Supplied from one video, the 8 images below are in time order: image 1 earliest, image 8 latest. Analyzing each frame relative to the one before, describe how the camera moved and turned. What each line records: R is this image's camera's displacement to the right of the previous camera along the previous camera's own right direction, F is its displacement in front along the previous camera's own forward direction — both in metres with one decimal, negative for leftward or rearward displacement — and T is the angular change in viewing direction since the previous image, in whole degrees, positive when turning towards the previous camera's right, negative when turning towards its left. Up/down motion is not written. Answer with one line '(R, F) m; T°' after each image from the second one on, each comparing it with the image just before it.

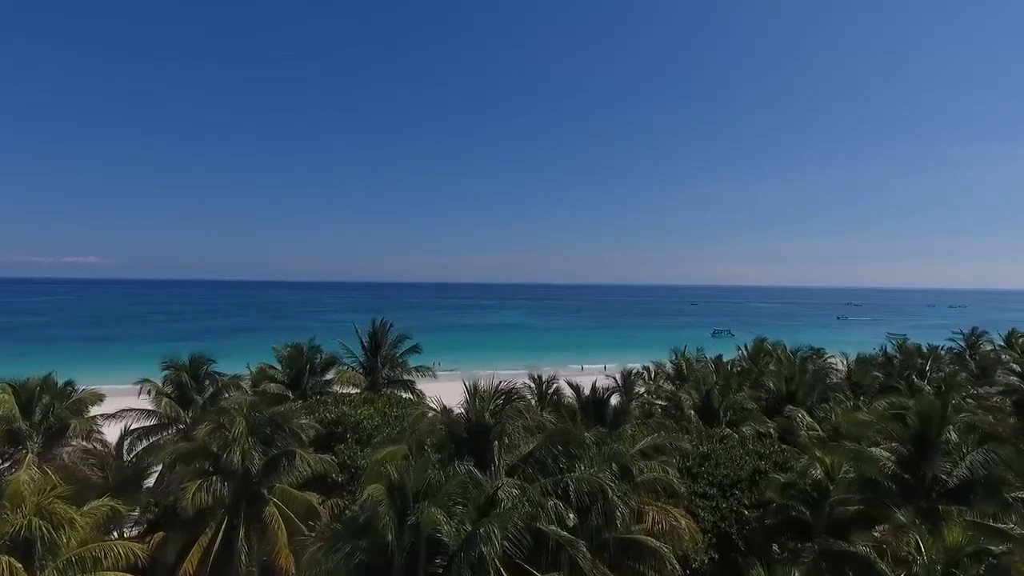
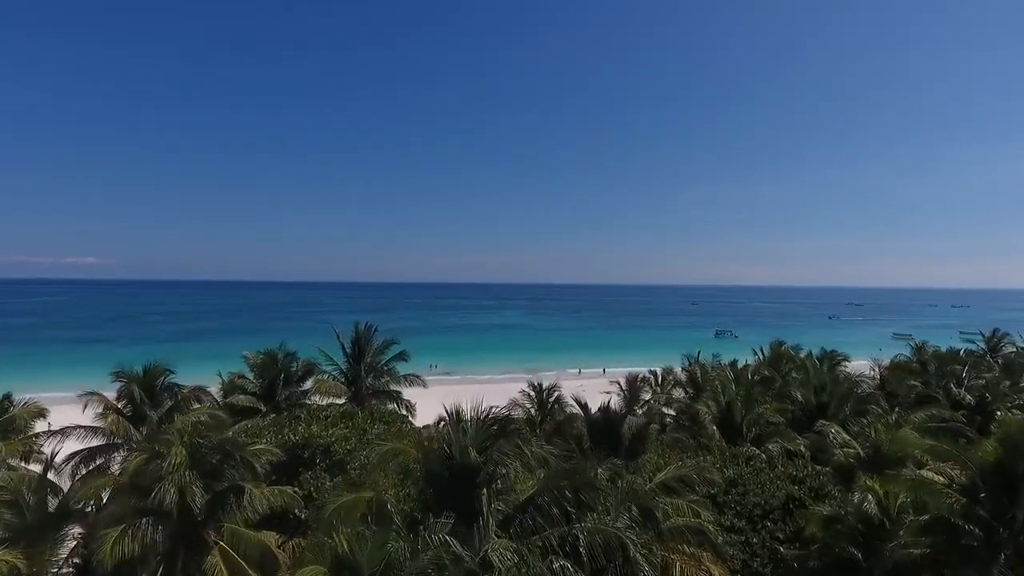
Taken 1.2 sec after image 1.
(+0.1, +1.8) m; 0°
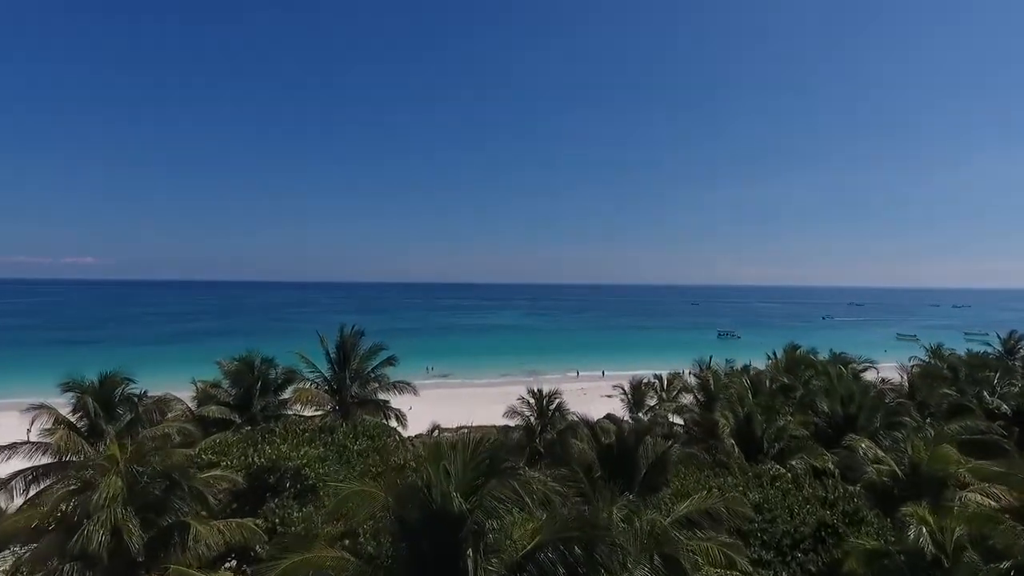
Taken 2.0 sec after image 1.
(+0.1, +1.4) m; 0°
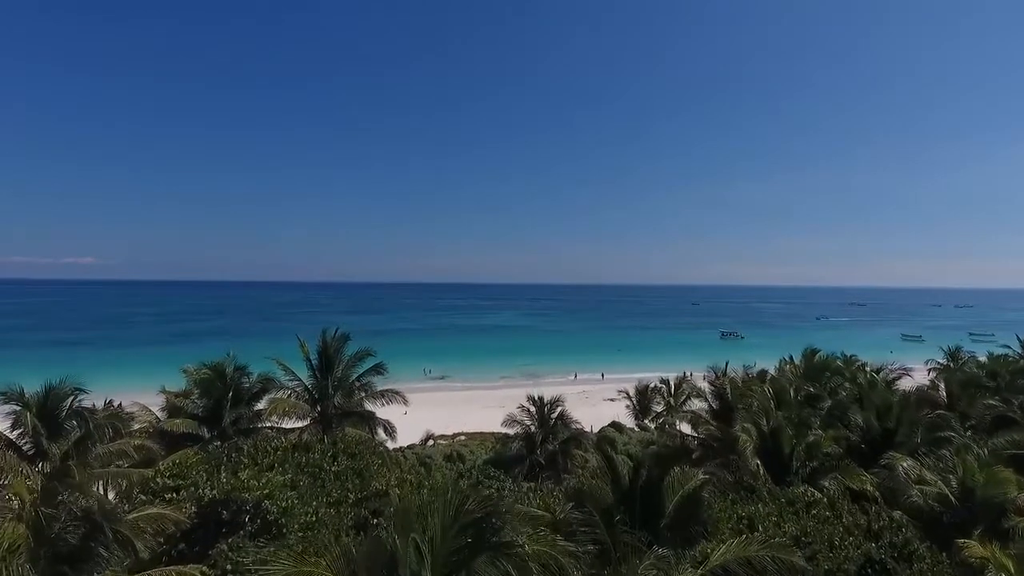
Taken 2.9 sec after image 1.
(0.0, +1.5) m; 0°
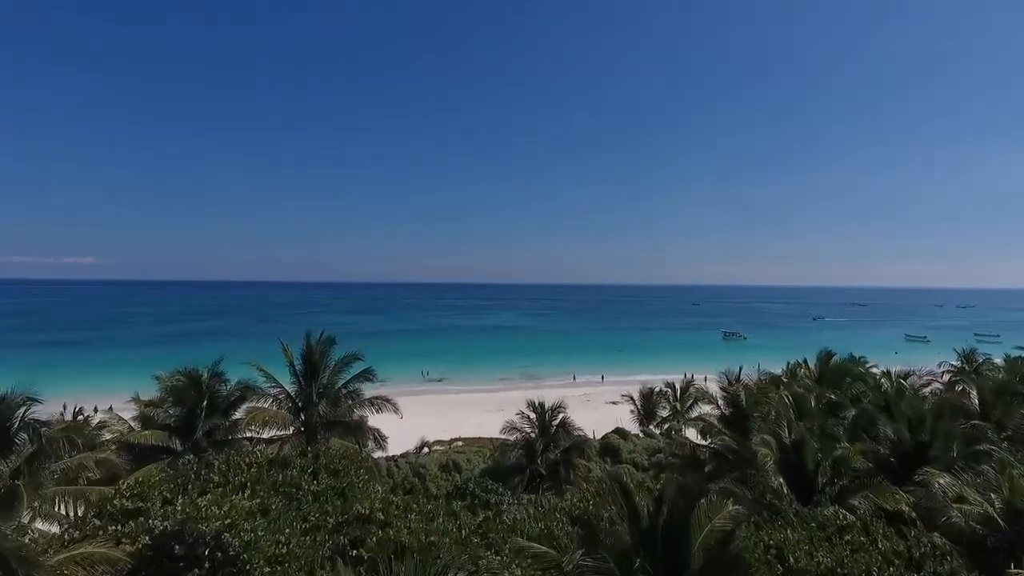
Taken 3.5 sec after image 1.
(0.0, +1.1) m; 0°
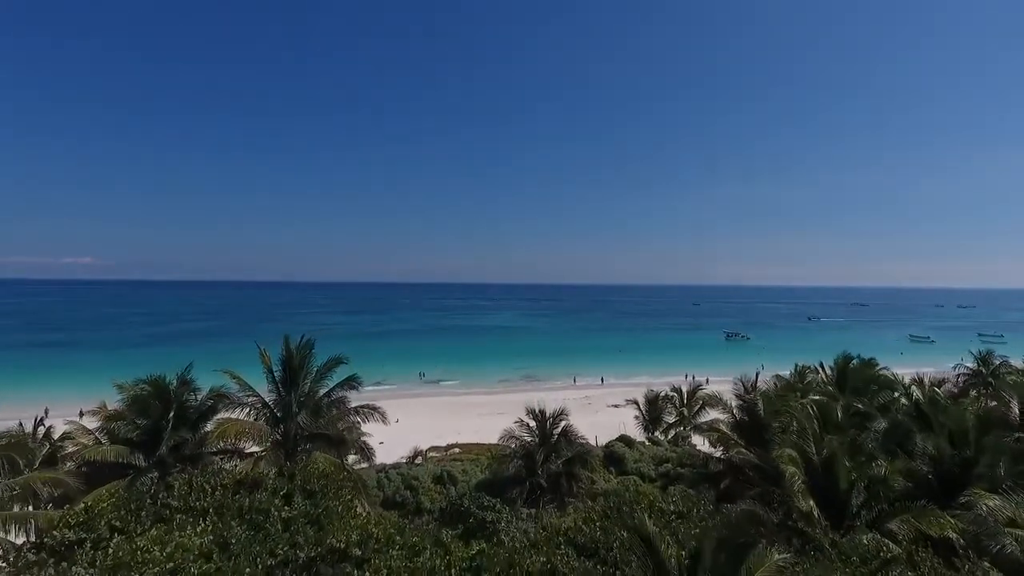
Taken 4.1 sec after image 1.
(0.0, +1.2) m; 0°
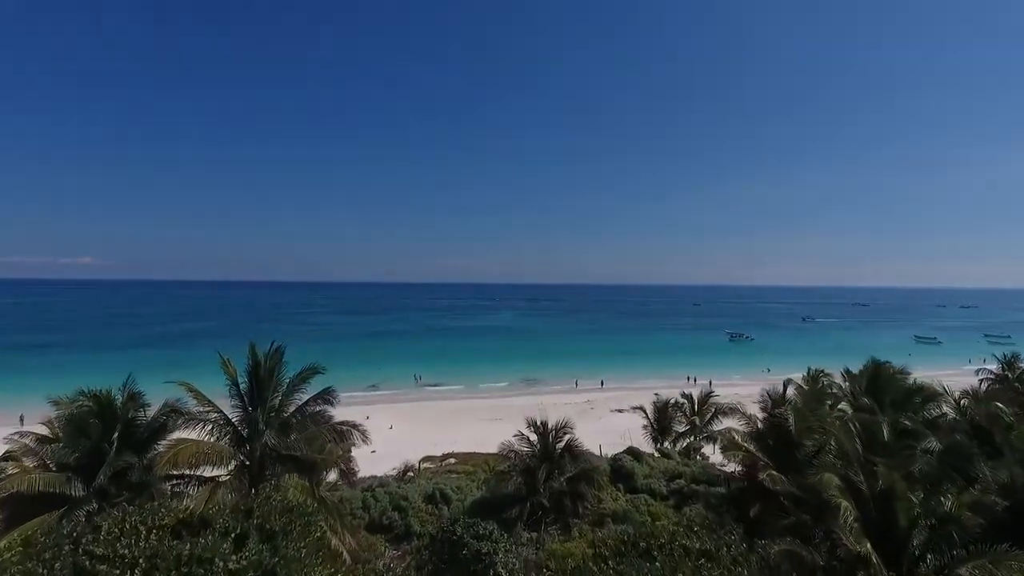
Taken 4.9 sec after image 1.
(0.0, +1.6) m; 0°
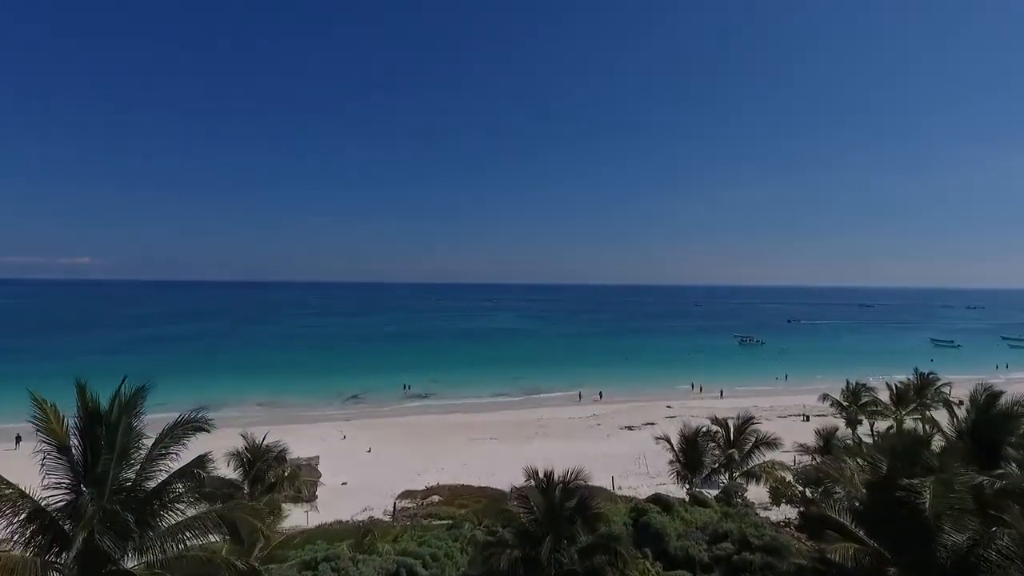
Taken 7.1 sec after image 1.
(+0.1, +4.2) m; 0°
